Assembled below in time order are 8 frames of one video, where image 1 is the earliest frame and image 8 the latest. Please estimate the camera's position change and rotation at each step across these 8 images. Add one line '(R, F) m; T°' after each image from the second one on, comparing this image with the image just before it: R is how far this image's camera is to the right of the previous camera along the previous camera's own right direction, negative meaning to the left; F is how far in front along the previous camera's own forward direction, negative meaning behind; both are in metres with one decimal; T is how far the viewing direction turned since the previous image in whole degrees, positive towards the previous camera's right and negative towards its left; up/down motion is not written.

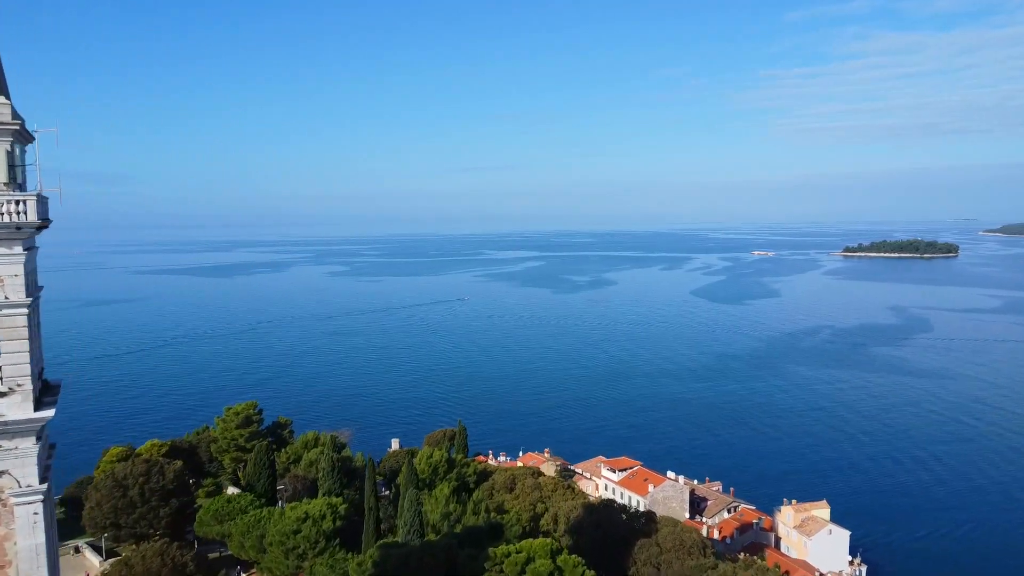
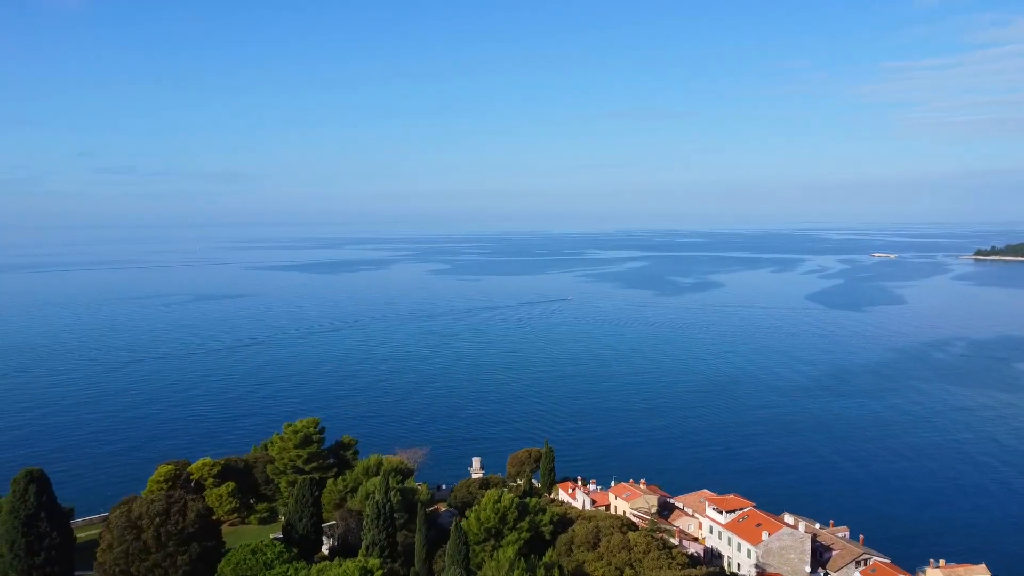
(+0.3, +3.2) m; -7°
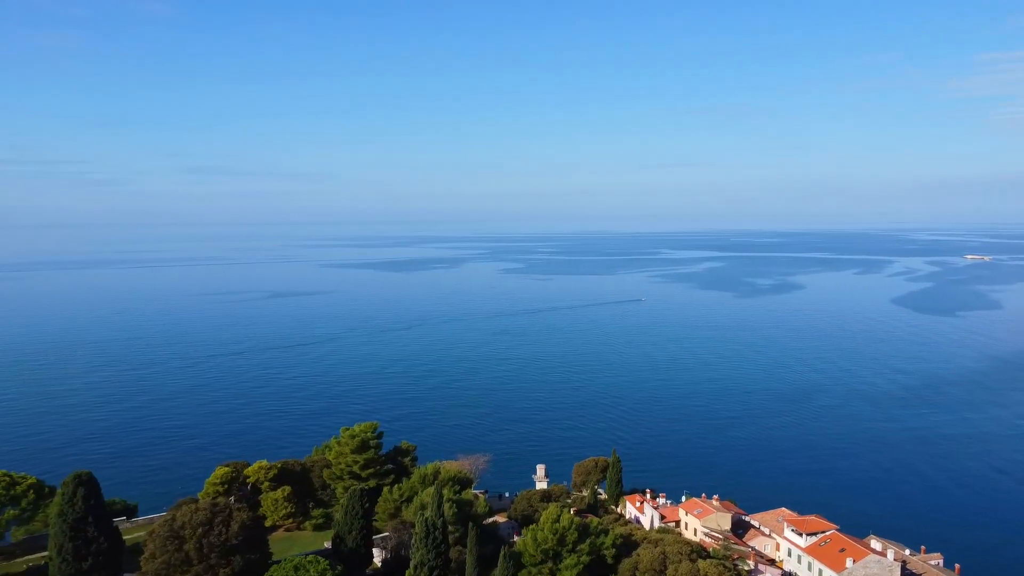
(+0.2, +1.1) m; -5°
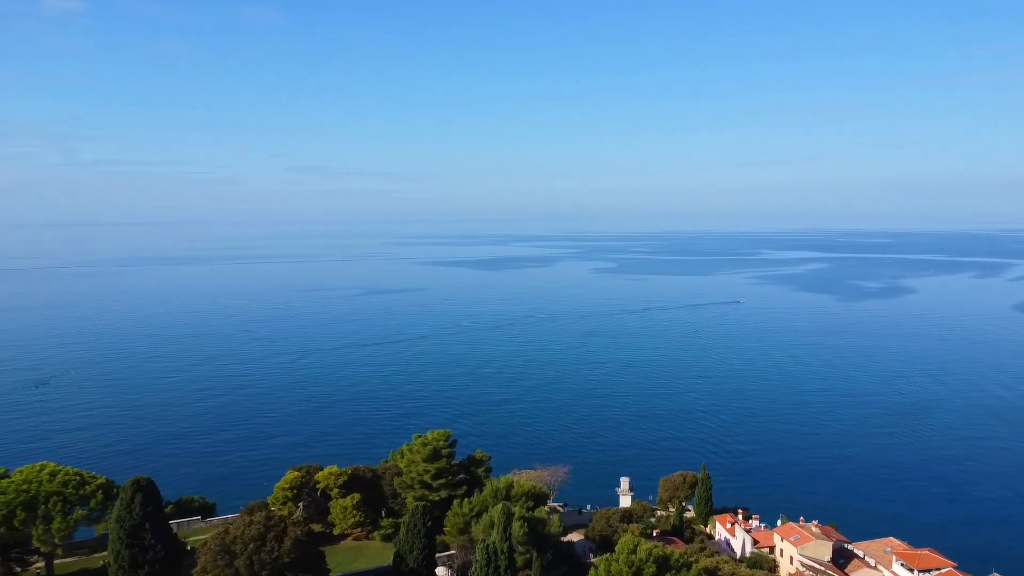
(+0.3, +1.3) m; -7°
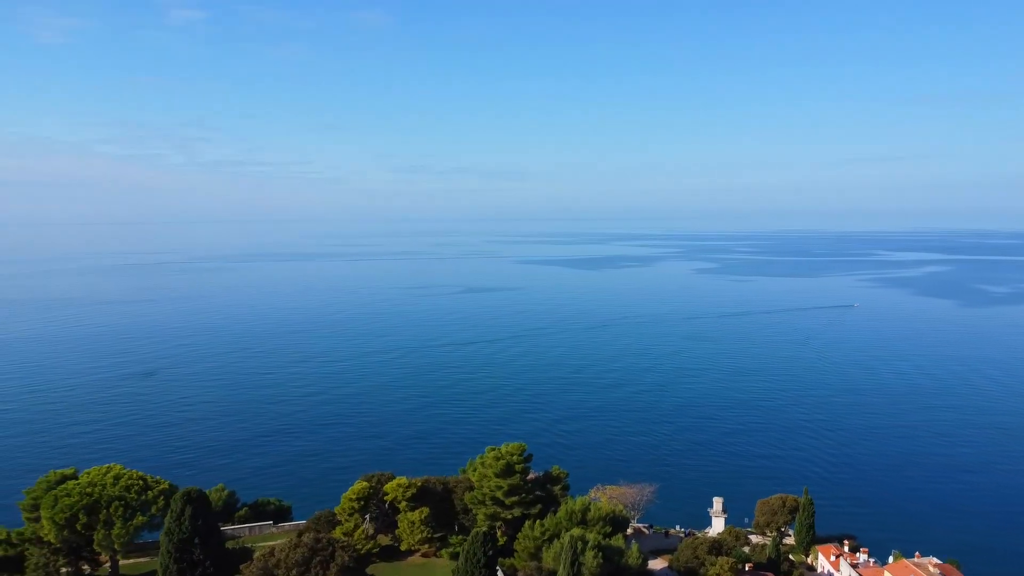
(+0.4, +1.4) m; -7°
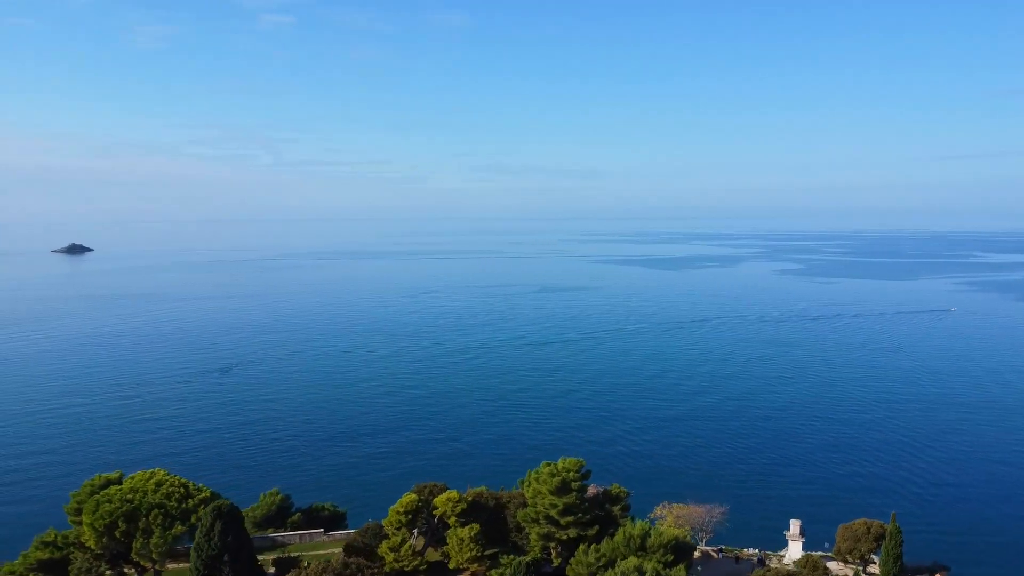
(+0.4, +1.2) m; -5°
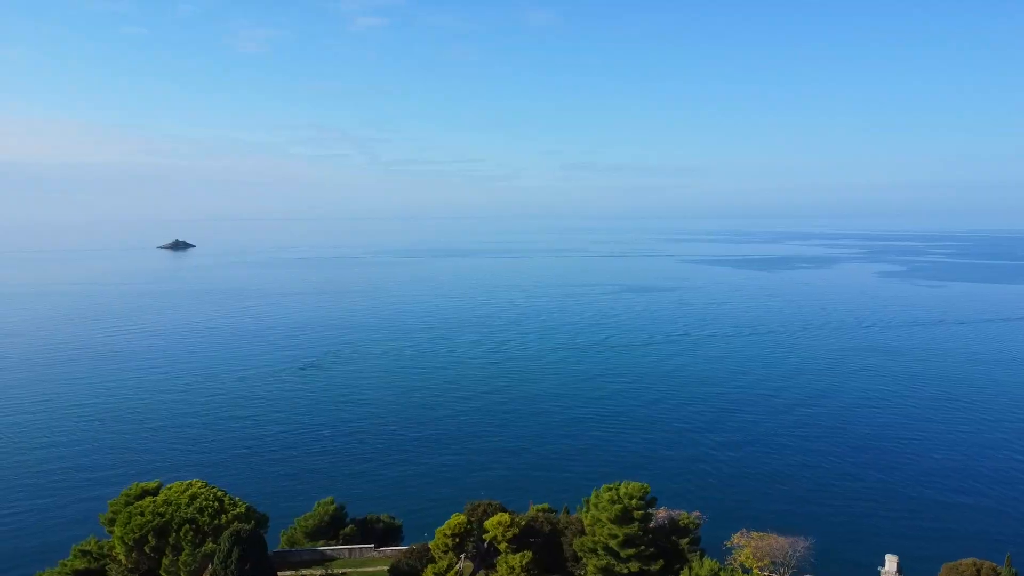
(+0.6, +1.6) m; -6°
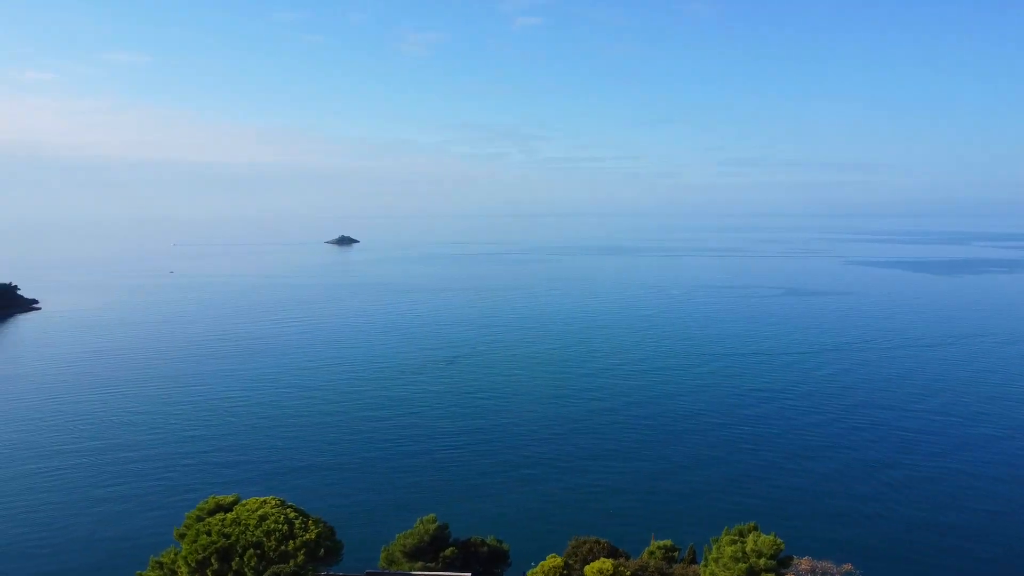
(+0.8, +2.4) m; -11°
